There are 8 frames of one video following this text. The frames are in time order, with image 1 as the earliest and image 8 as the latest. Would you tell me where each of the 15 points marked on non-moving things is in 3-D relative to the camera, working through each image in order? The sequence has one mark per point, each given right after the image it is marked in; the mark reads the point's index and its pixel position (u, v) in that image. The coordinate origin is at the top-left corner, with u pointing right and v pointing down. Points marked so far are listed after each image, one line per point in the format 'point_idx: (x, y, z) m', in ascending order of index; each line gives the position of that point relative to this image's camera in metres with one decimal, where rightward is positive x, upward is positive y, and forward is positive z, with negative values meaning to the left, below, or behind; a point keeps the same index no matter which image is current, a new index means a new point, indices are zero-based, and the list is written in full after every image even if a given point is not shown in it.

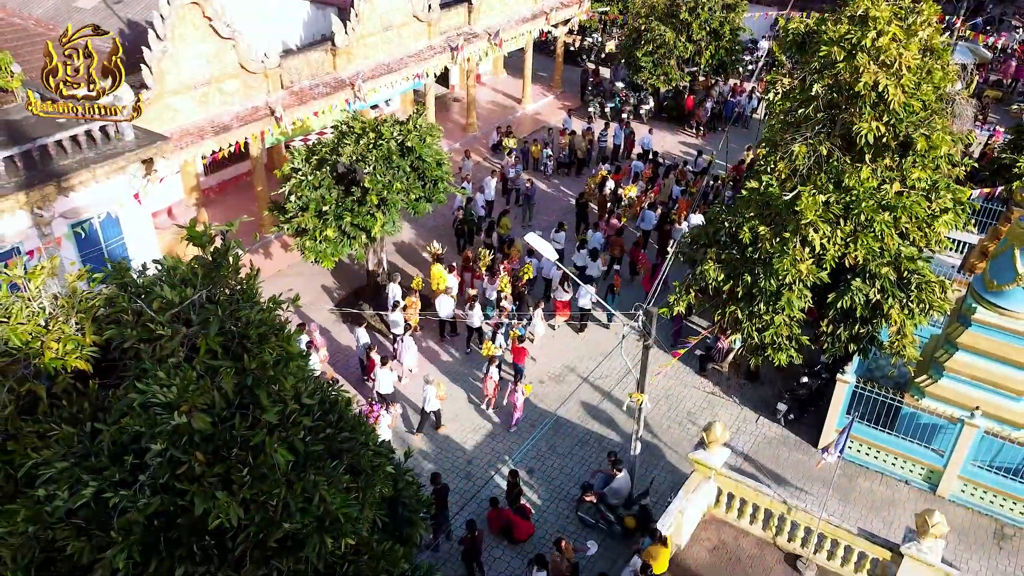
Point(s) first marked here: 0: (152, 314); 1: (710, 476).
0: (-2.3, -0.1, +6.0) m
1: (+2.3, -2.1, +10.7) m
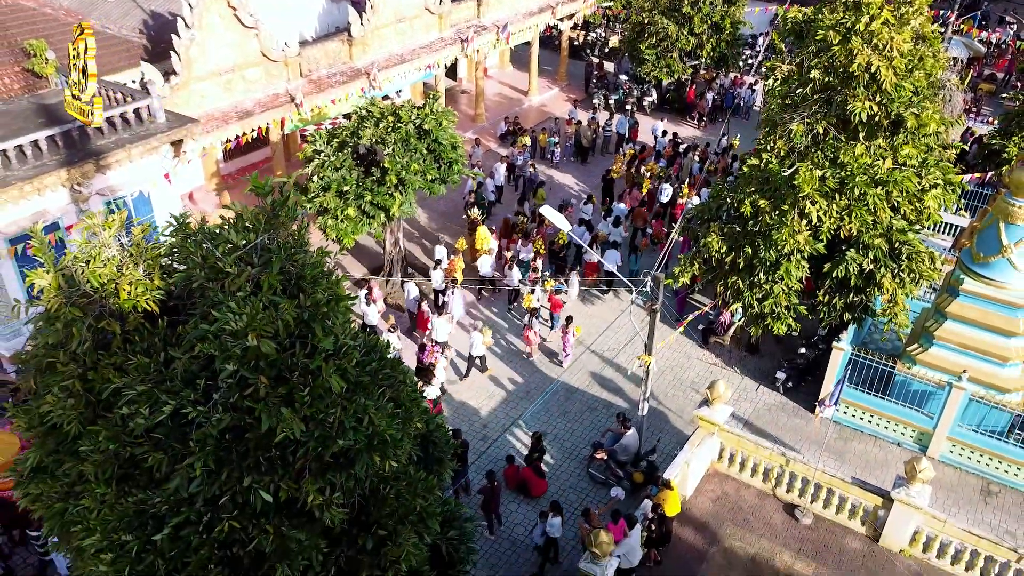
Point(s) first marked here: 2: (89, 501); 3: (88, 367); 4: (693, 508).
0: (-2.1, +0.3, +6.8) m
1: (+2.5, -1.8, +11.5) m
2: (-3.0, -1.5, +6.5) m
3: (-3.1, -0.6, +6.9) m
4: (+2.2, -2.6, +11.2) m
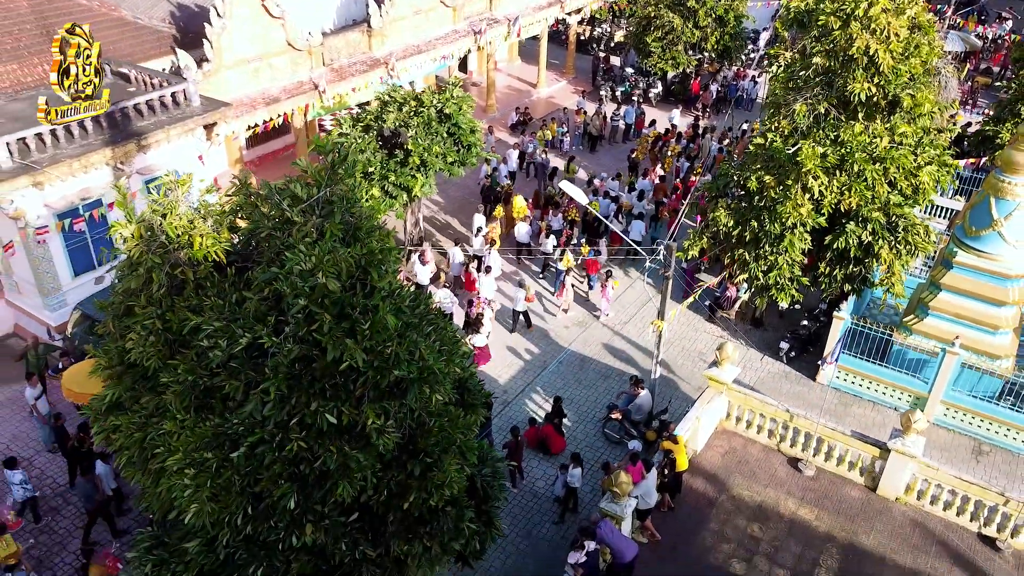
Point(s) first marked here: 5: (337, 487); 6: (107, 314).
0: (-1.8, +0.7, +7.6) m
1: (+2.8, -1.4, +12.3) m
2: (-2.7, -1.1, +7.3) m
3: (-2.8, -0.2, +7.7) m
4: (+2.4, -2.2, +12.0) m
5: (-1.4, -1.5, +7.3) m
6: (-3.6, -0.2, +8.2) m
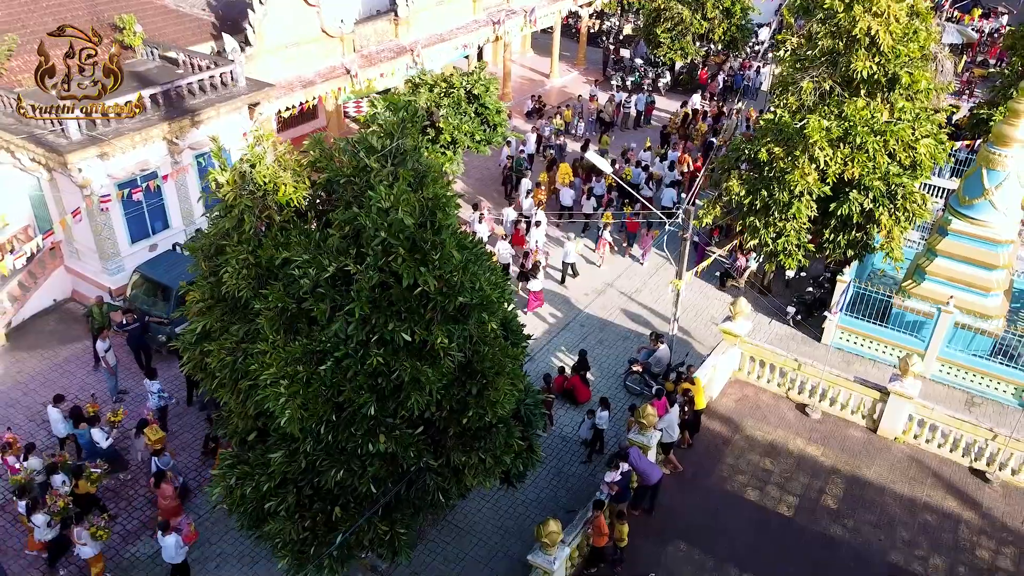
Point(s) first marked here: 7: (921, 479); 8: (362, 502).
0: (-1.4, +1.2, +8.7) m
1: (+3.2, -0.8, +13.4) m
2: (-2.2, -0.5, +8.4) m
3: (-2.4, +0.4, +8.8) m
4: (+2.9, -1.7, +13.1) m
5: (-0.9, -1.0, +8.4) m
6: (-3.1, +0.3, +9.3) m
7: (+5.2, -2.4, +11.8) m
8: (-1.5, -2.1, +9.1) m
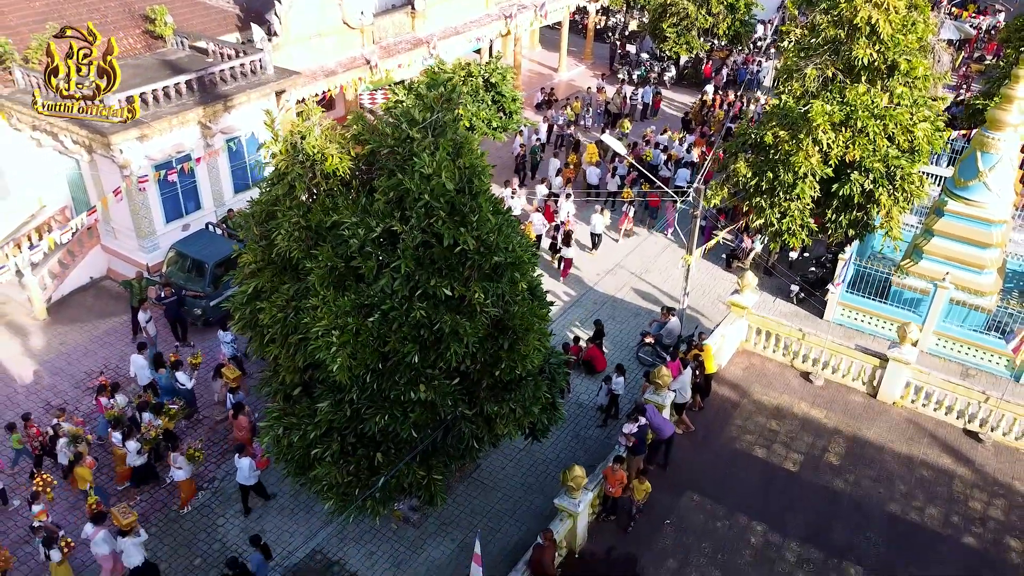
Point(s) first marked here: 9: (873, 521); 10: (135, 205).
0: (-1.1, +1.6, +9.4) m
1: (+3.5, -0.4, +14.1) m
2: (-1.9, -0.1, +9.1) m
3: (-2.1, +0.8, +9.5) m
4: (+3.2, -1.3, +13.9) m
5: (-0.6, -0.6, +9.2) m
6: (-2.8, +0.7, +10.1) m
7: (+5.5, -2.0, +12.5) m
8: (-1.2, -1.7, +9.8) m
9: (+4.3, -2.7, +11.1) m
10: (-6.4, +1.4, +15.8) m
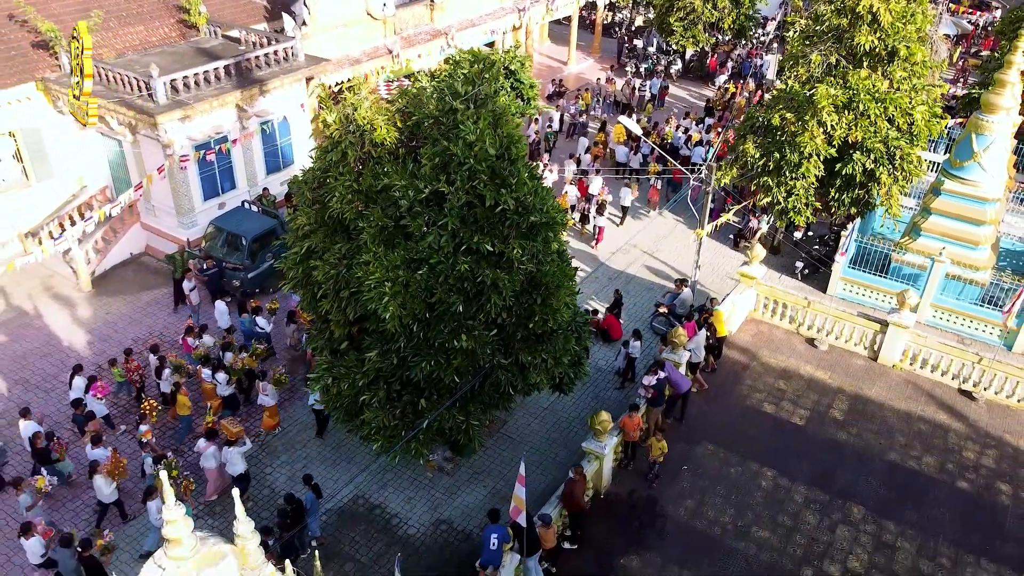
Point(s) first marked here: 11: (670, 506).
0: (-0.7, +2.1, +10.3) m
1: (+3.9, 0.0, +15.0) m
2: (-1.6, +0.3, +10.1) m
3: (-1.7, +1.3, +10.5) m
4: (+3.5, -0.8, +14.8) m
5: (-0.2, -0.1, +10.1) m
6: (-2.5, +1.2, +11.0) m
7: (+5.8, -1.6, +13.4) m
8: (-0.8, -1.2, +10.7) m
9: (+4.6, -2.3, +12.0) m
10: (-6.0, +1.9, +16.7) m
11: (+1.9, -2.6, +11.2) m
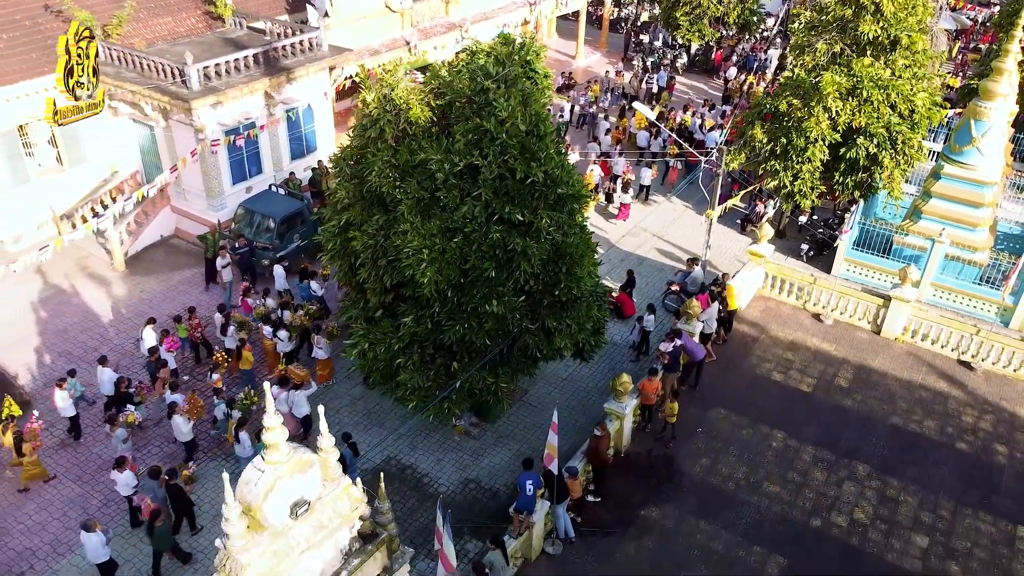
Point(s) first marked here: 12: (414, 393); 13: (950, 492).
0: (-0.4, +2.5, +11.0) m
1: (+4.2, +0.4, +15.7) m
2: (-1.2, +0.7, +10.7) m
3: (-1.4, +1.6, +11.1) m
4: (+3.9, -0.4, +15.5) m
5: (+0.1, +0.3, +10.8) m
6: (-2.1, +1.6, +11.7) m
7: (+6.1, -1.2, +14.1) m
8: (-0.5, -0.8, +11.4) m
9: (+5.0, -1.9, +12.7) m
10: (-5.7, +2.3, +17.4) m
11: (+2.2, -2.2, +11.9) m
12: (-1.2, -1.3, +11.4) m
13: (+5.4, -2.5, +11.6) m
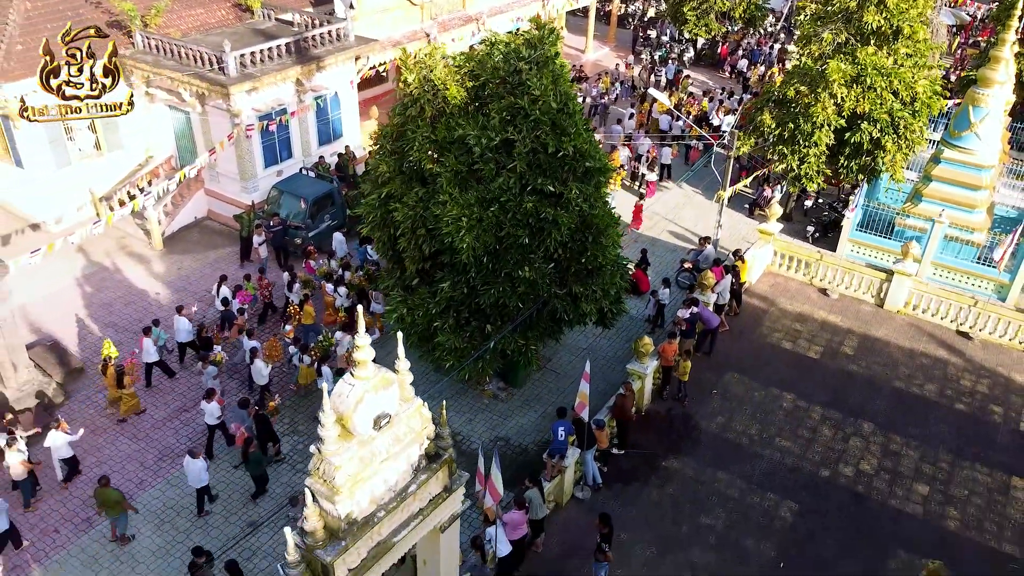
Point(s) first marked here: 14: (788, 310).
0: (0.0, +2.9, +11.9) m
1: (+4.6, +0.8, +16.6) m
2: (-0.8, +1.1, +11.6) m
3: (-1.0, +2.1, +12.0) m
4: (+4.3, 0.0, +16.3) m
5: (+0.5, +0.7, +11.6) m
6: (-1.7, +2.0, +12.5) m
7: (+6.5, -0.8, +15.0) m
8: (-0.1, -0.4, +12.3) m
9: (+5.4, -1.5, +13.5) m
10: (-5.3, +2.7, +18.2) m
11: (+2.6, -1.8, +12.8) m
12: (-0.8, -0.9, +12.3) m
13: (+5.8, -2.1, +12.4) m
14: (+4.6, -0.4, +15.7) m
